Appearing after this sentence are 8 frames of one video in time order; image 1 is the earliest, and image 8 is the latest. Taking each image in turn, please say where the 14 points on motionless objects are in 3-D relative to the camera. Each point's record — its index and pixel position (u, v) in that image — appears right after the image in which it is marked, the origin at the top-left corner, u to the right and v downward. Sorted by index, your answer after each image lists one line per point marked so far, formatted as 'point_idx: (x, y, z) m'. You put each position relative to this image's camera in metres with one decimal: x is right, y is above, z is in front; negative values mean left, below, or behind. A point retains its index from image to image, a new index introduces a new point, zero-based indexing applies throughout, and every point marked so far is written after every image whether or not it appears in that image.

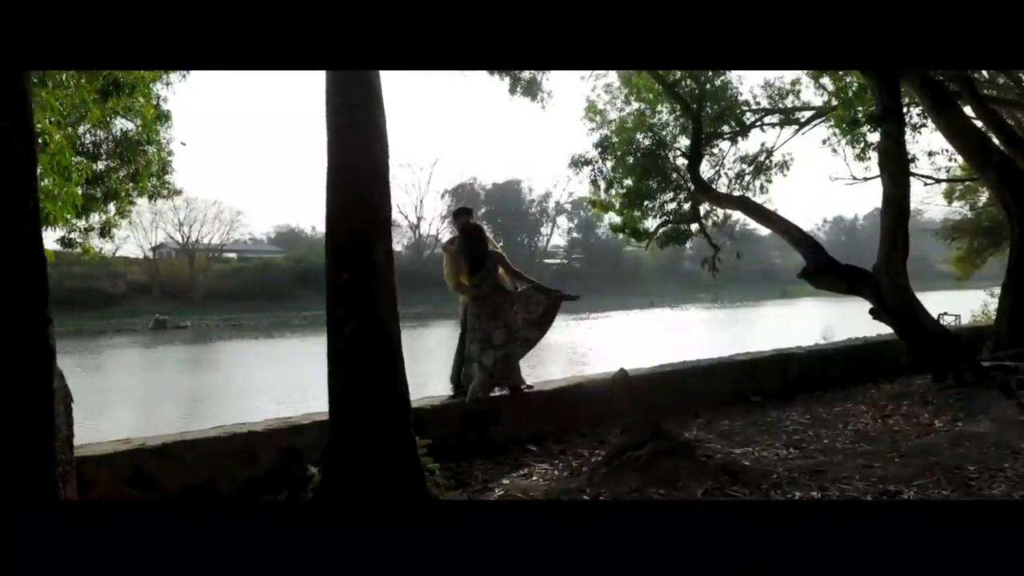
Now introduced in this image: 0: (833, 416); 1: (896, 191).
0: (+2.6, -1.1, +6.2) m
1: (+3.7, +0.9, +7.2) m
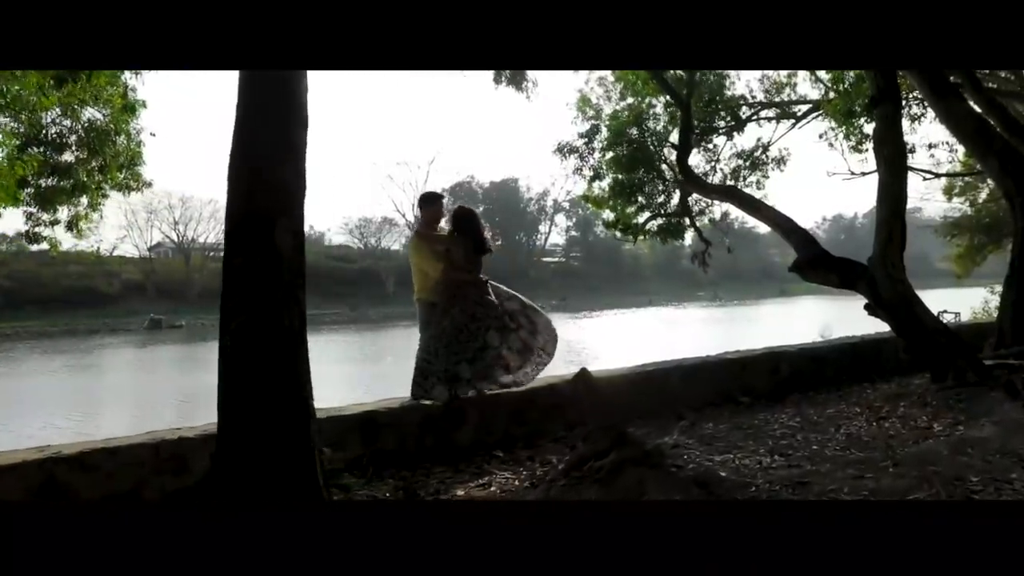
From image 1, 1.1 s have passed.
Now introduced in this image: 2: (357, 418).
0: (+2.4, -1.0, +5.9) m
1: (+3.4, +1.0, +6.8) m
2: (-1.0, -0.8, +4.4) m
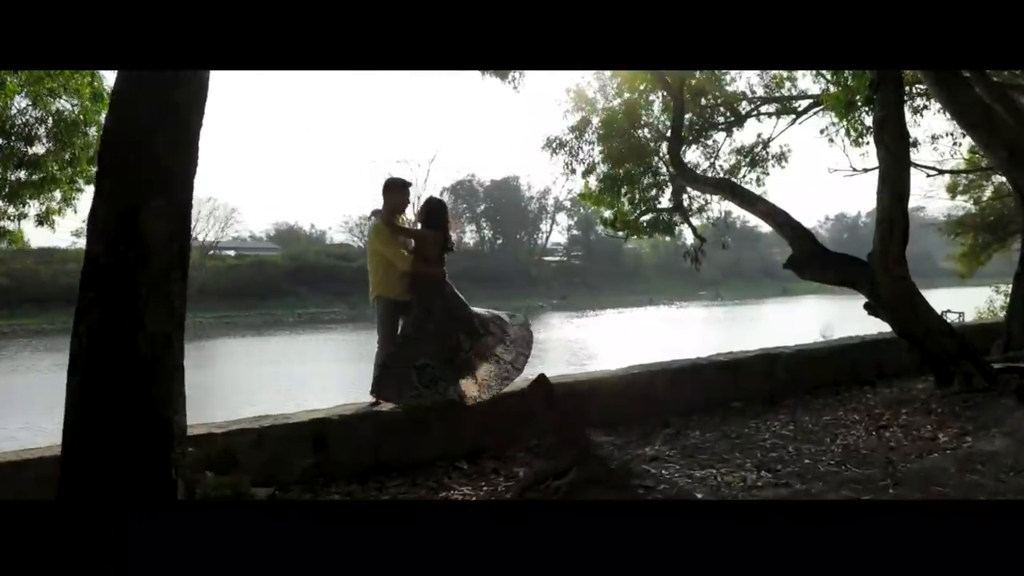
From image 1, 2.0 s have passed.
0: (+2.2, -1.0, +5.5) m
1: (+3.2, +1.0, +6.4) m
2: (-1.2, -0.7, +4.0) m
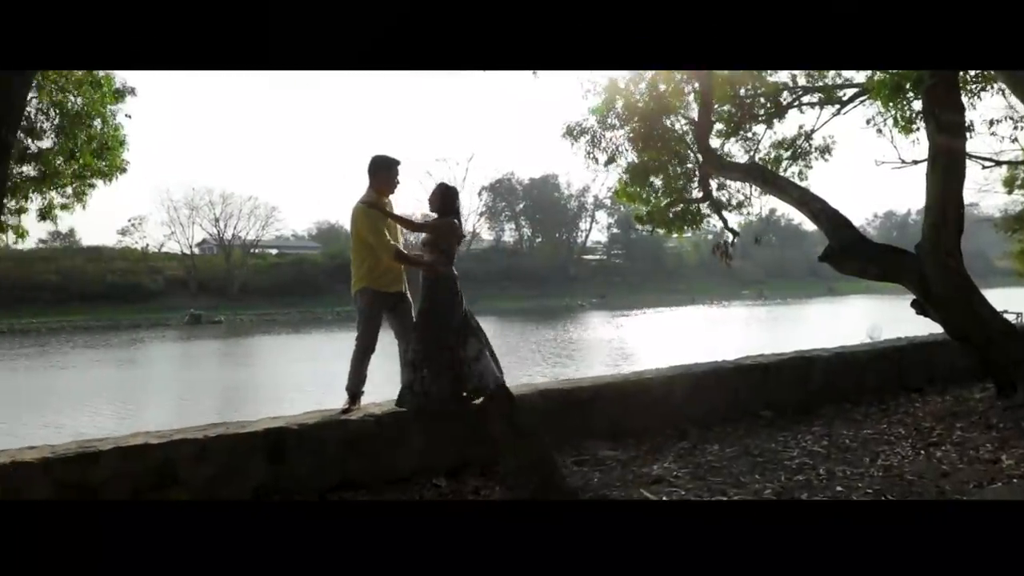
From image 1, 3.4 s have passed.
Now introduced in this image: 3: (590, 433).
0: (+2.2, -1.0, +4.8) m
1: (+3.3, +1.0, +5.7) m
2: (-1.2, -0.7, +3.6) m
3: (+0.4, -0.9, +4.6) m
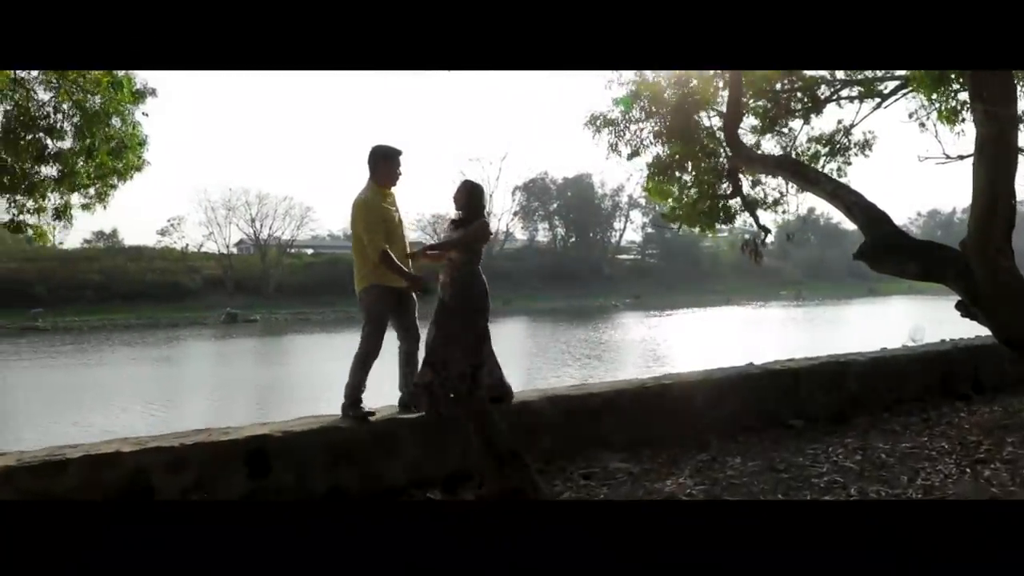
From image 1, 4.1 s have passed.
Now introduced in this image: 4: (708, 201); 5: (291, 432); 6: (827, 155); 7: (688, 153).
0: (+2.3, -1.0, +4.4) m
1: (+3.4, +1.0, +5.2) m
2: (-1.3, -0.7, +3.3) m
3: (+0.5, -0.9, +4.3) m
4: (+2.0, +0.9, +7.6) m
5: (-1.0, -0.7, +3.5) m
6: (+3.6, +1.6, +8.8) m
7: (+1.7, +1.3, +7.5) m
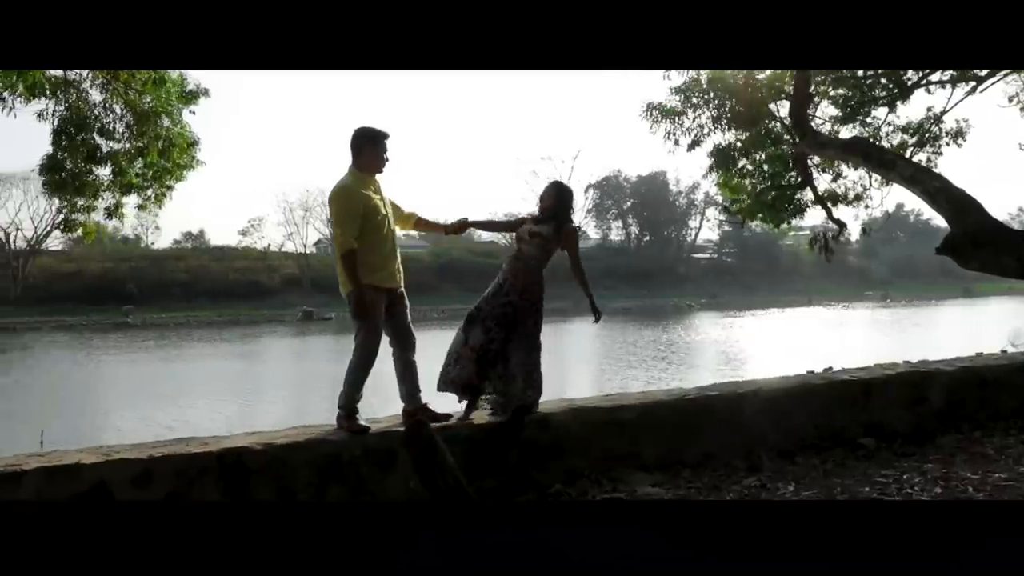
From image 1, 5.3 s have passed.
0: (+2.4, -1.0, +3.7) m
1: (+3.6, +1.0, +4.4) m
2: (-1.2, -0.7, +3.0) m
3: (+0.6, -0.9, +3.8) m
4: (+2.4, +0.9, +7.0) m
5: (-1.0, -0.7, +3.1) m
6: (+4.2, +1.6, +7.9) m
7: (+2.2, +1.3, +6.8) m
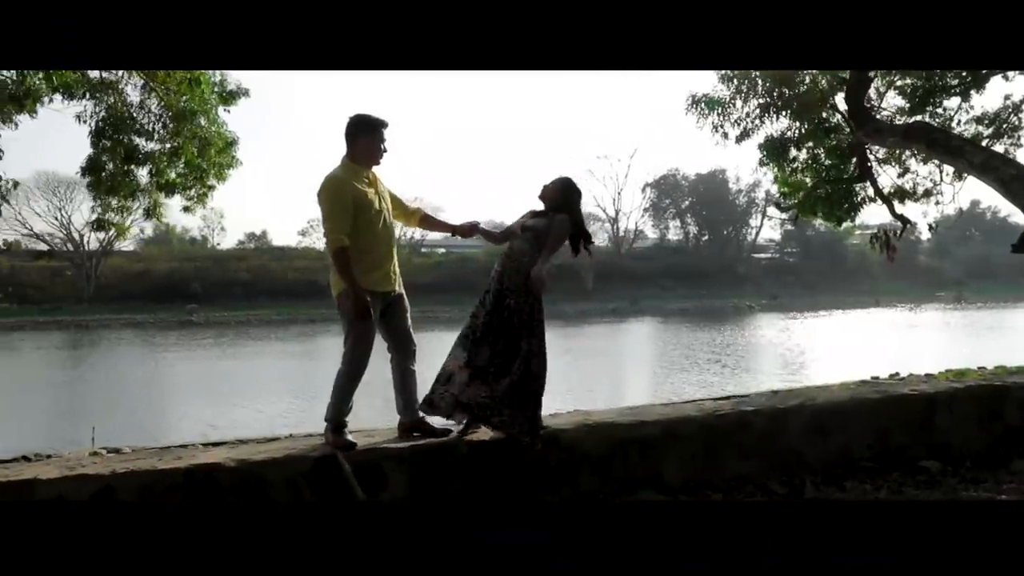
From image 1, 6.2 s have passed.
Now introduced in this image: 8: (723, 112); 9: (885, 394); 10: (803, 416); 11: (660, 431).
0: (+2.4, -1.0, +3.2) m
1: (+3.6, +1.0, +3.8) m
2: (-1.3, -0.7, +2.7) m
3: (+0.6, -0.9, +3.4) m
4: (+2.7, +0.9, +6.4) m
5: (-1.0, -0.7, +2.8) m
6: (+4.5, +1.6, +7.2) m
7: (+2.4, +1.3, +6.3) m
8: (+2.1, +1.8, +7.6) m
9: (+1.9, -0.6, +3.9) m
10: (+1.4, -0.6, +3.7) m
11: (+0.7, -0.6, +3.4) m
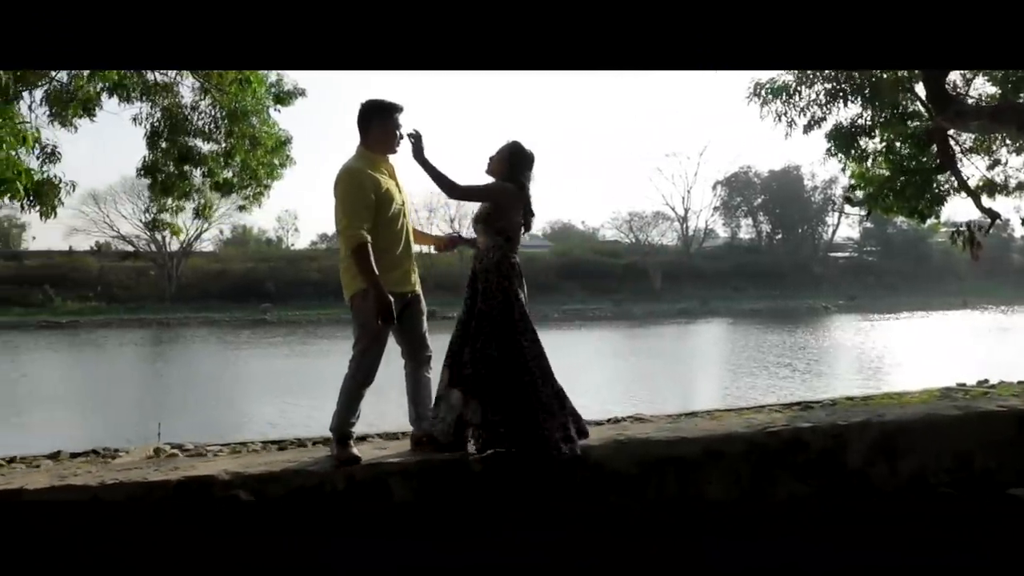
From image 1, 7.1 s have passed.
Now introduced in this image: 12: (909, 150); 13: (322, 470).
0: (+2.5, -1.0, +2.7) m
1: (+3.8, +1.0, +3.2) m
2: (-1.2, -0.7, +2.6) m
3: (+0.7, -0.9, +3.0) m
4: (+3.0, +0.9, +5.8) m
5: (-0.9, -0.7, +2.6) m
6: (+4.9, +1.5, +6.5) m
7: (+2.8, +1.3, +5.8) m
8: (+2.6, +1.8, +7.1) m
9: (+2.1, -0.6, +3.4) m
10: (+1.6, -0.6, +3.3) m
11: (+0.8, -0.6, +3.0) m
12: (+3.1, +1.1, +5.9) m
13: (-0.7, -0.7, +2.6) m
